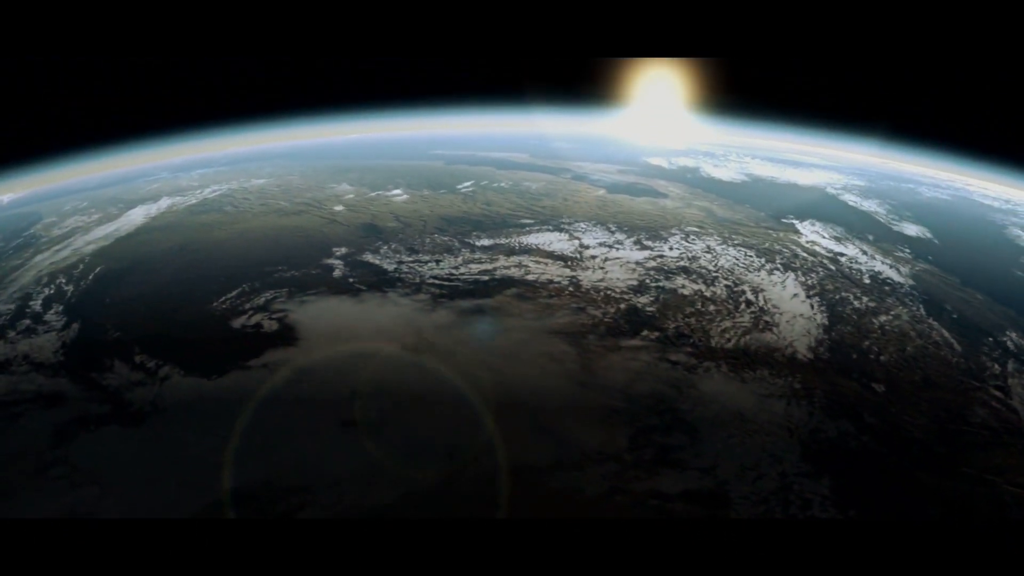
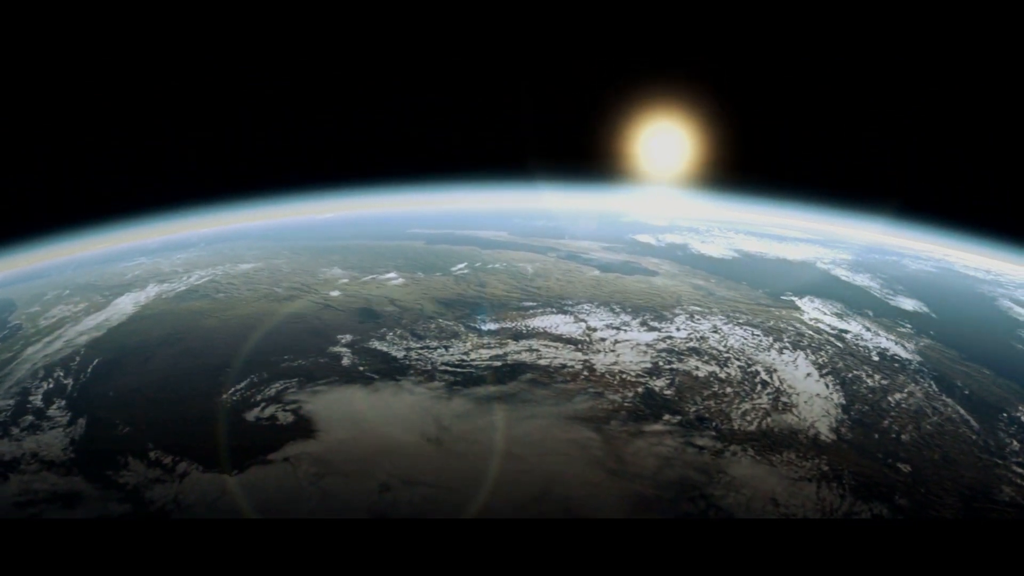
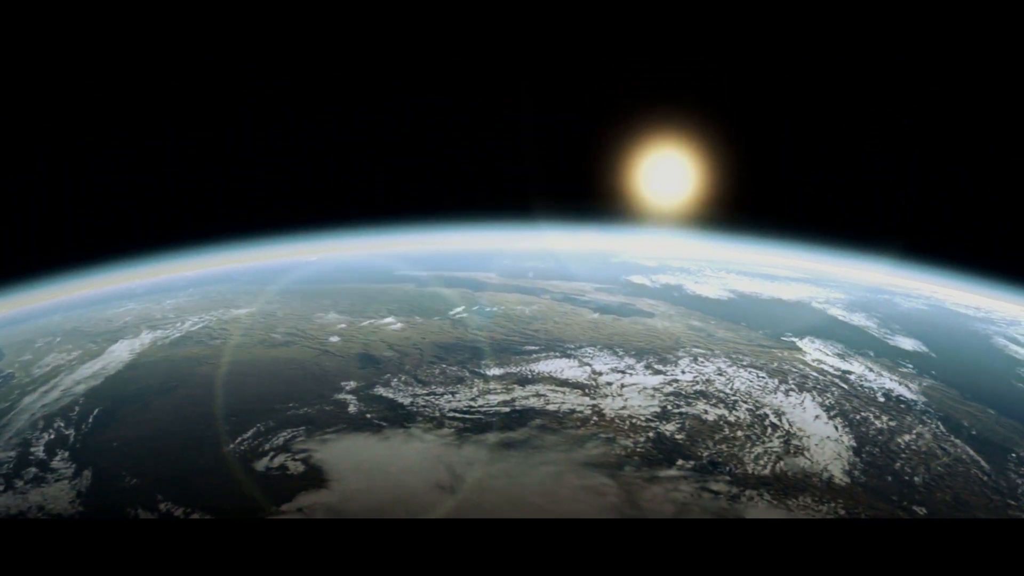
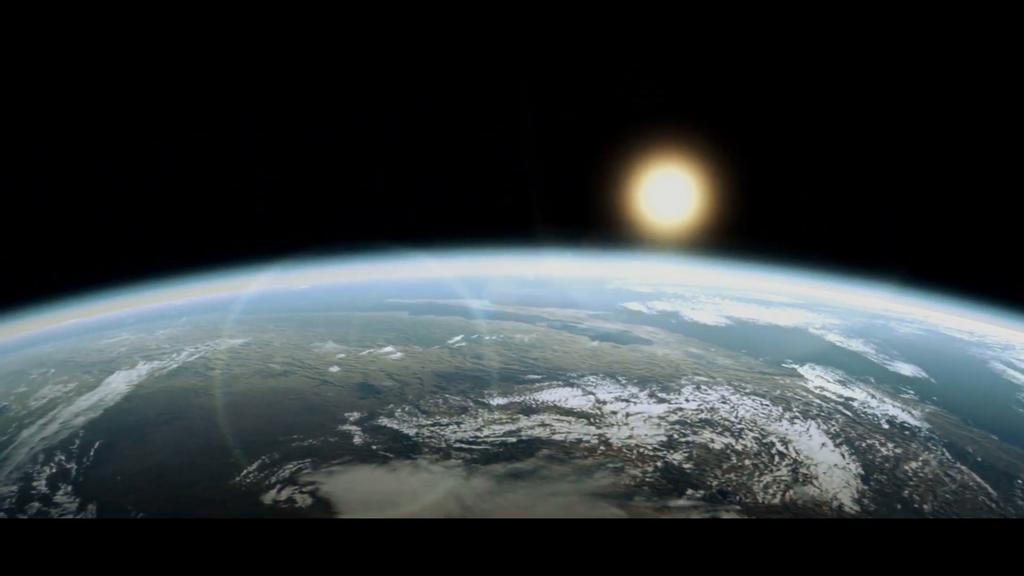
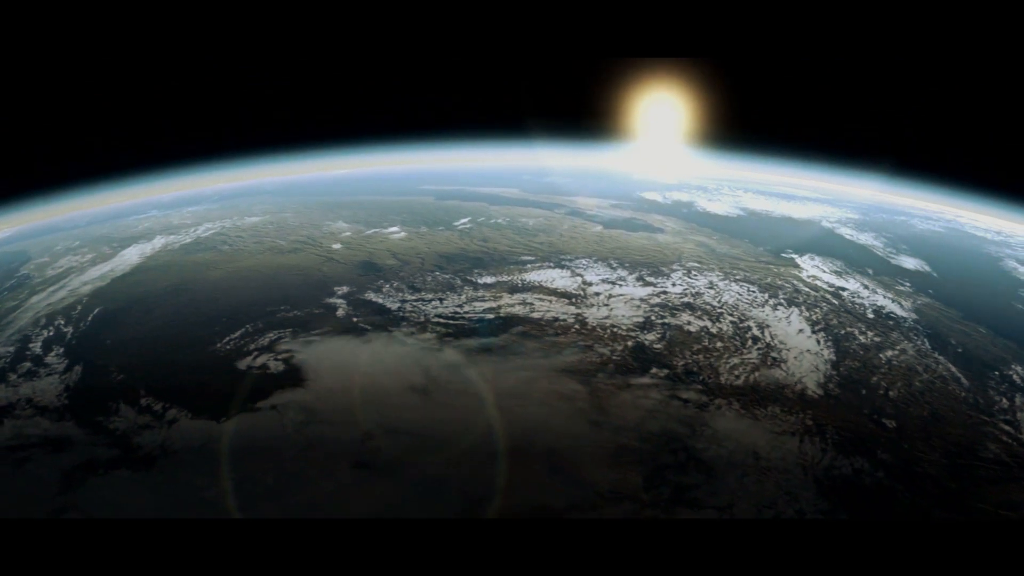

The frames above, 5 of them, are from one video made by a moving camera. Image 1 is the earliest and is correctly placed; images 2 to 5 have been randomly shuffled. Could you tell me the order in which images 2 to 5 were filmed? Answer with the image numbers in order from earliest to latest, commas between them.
5, 2, 3, 4
